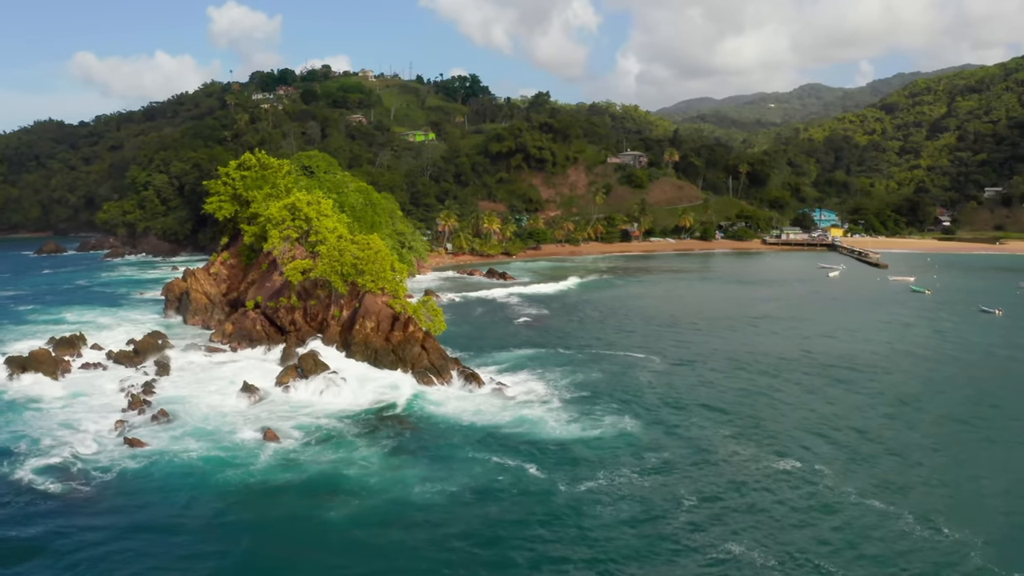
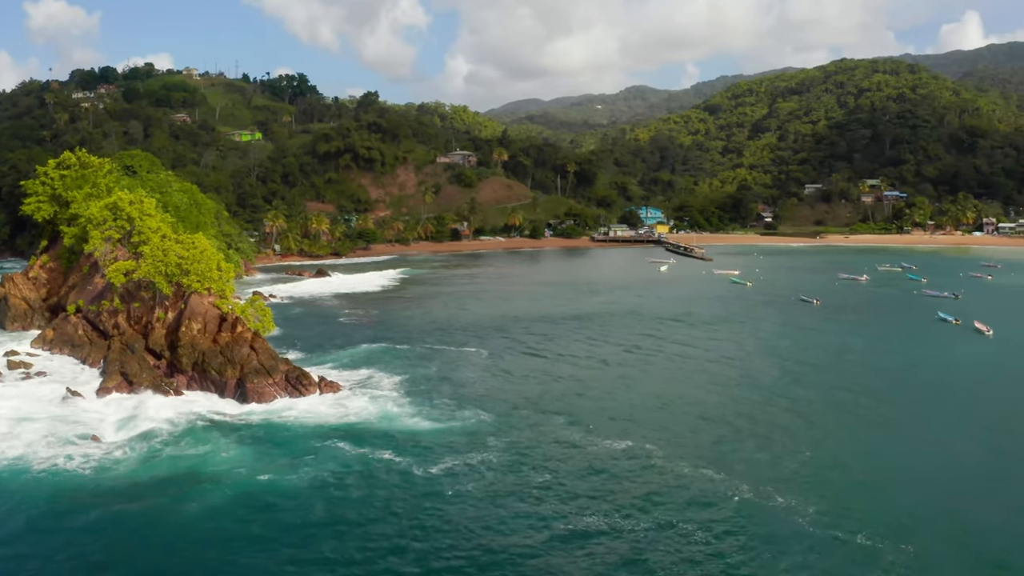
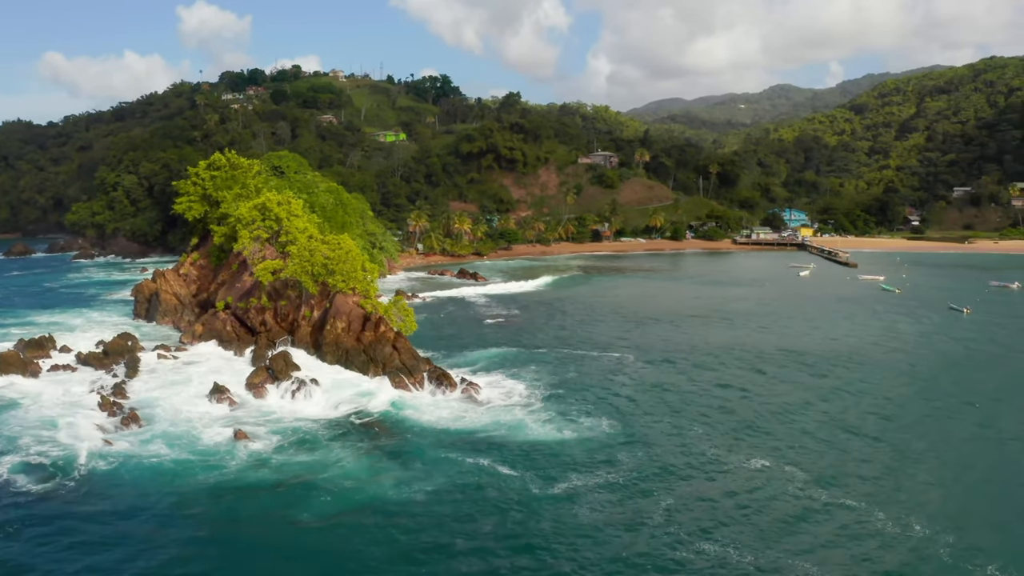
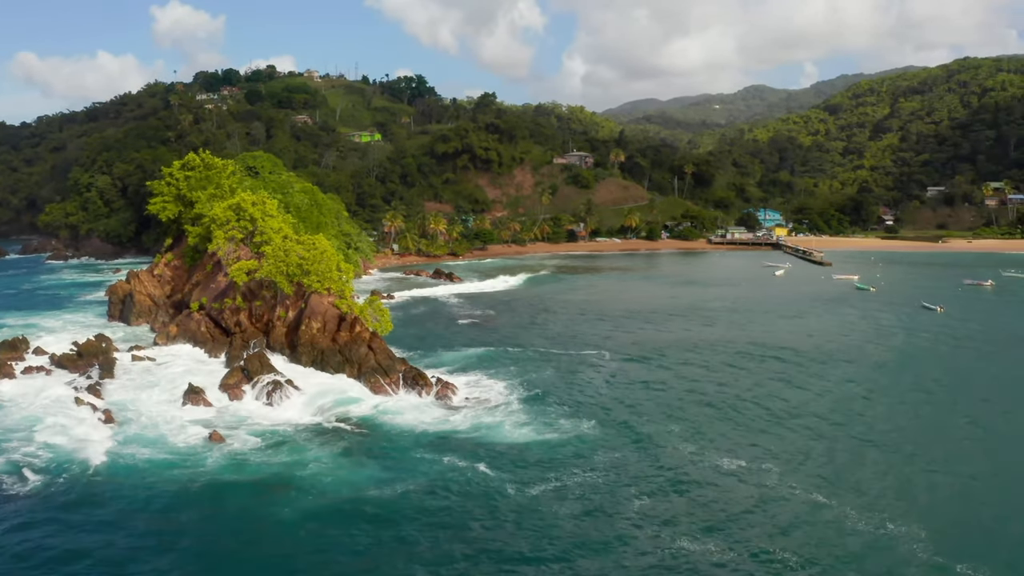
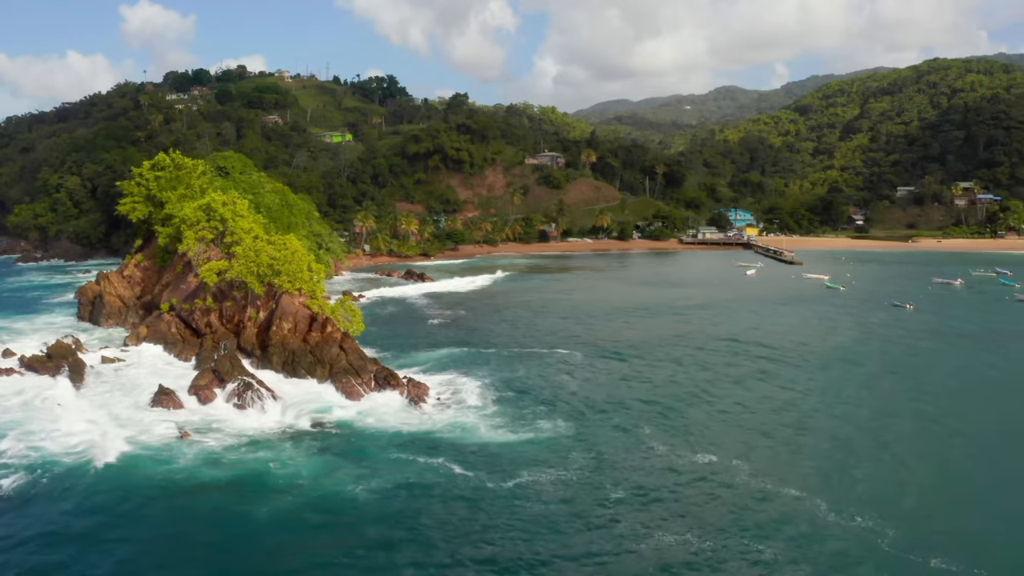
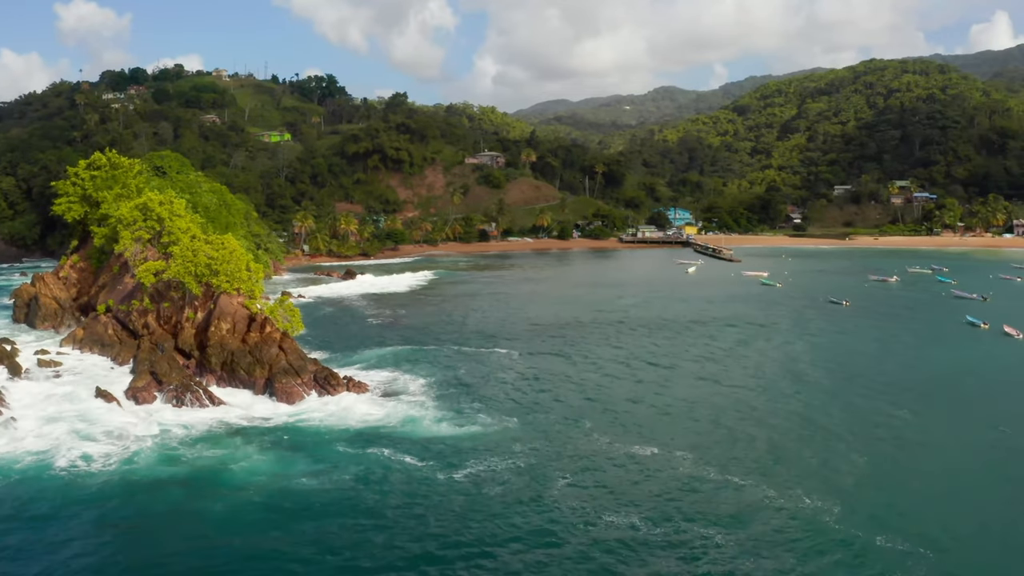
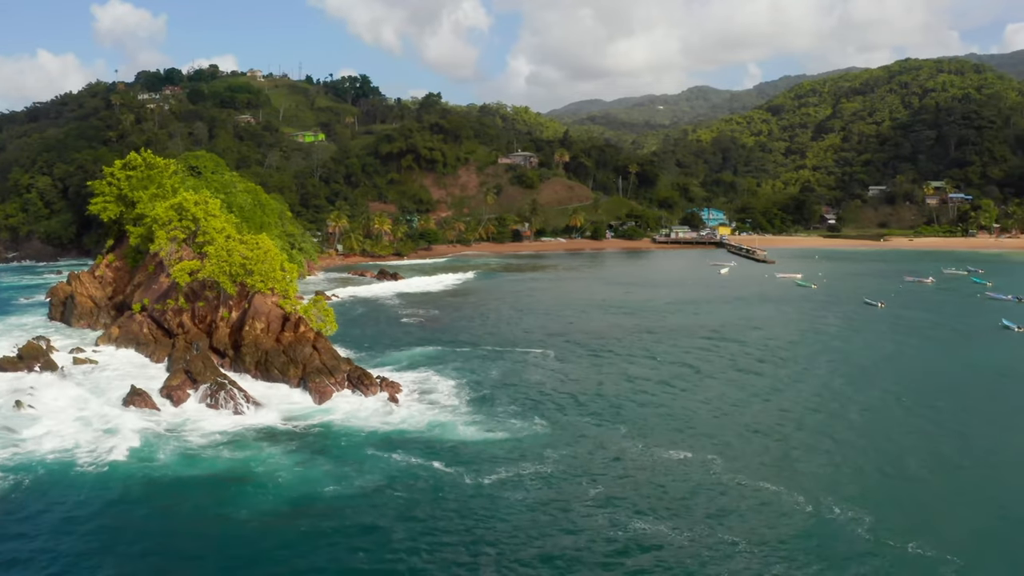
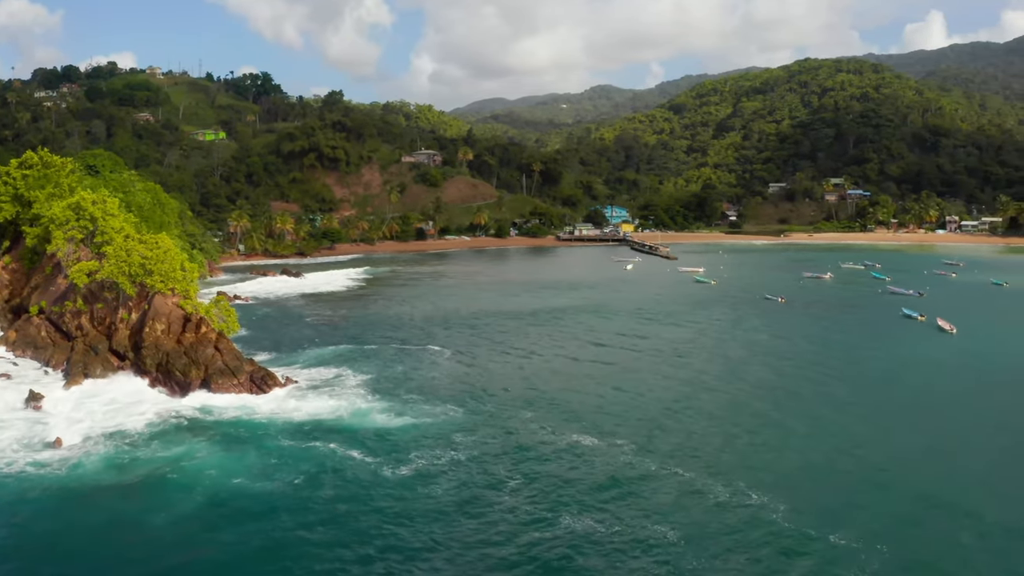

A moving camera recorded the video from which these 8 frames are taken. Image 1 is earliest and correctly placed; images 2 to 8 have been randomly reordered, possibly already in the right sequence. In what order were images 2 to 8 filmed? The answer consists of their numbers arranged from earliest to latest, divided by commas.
3, 4, 5, 7, 6, 2, 8
